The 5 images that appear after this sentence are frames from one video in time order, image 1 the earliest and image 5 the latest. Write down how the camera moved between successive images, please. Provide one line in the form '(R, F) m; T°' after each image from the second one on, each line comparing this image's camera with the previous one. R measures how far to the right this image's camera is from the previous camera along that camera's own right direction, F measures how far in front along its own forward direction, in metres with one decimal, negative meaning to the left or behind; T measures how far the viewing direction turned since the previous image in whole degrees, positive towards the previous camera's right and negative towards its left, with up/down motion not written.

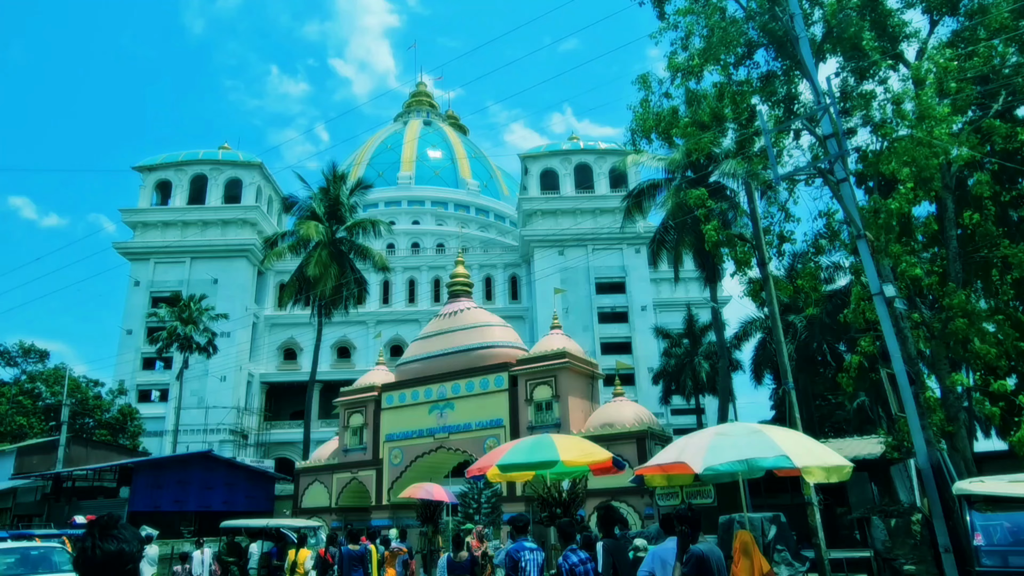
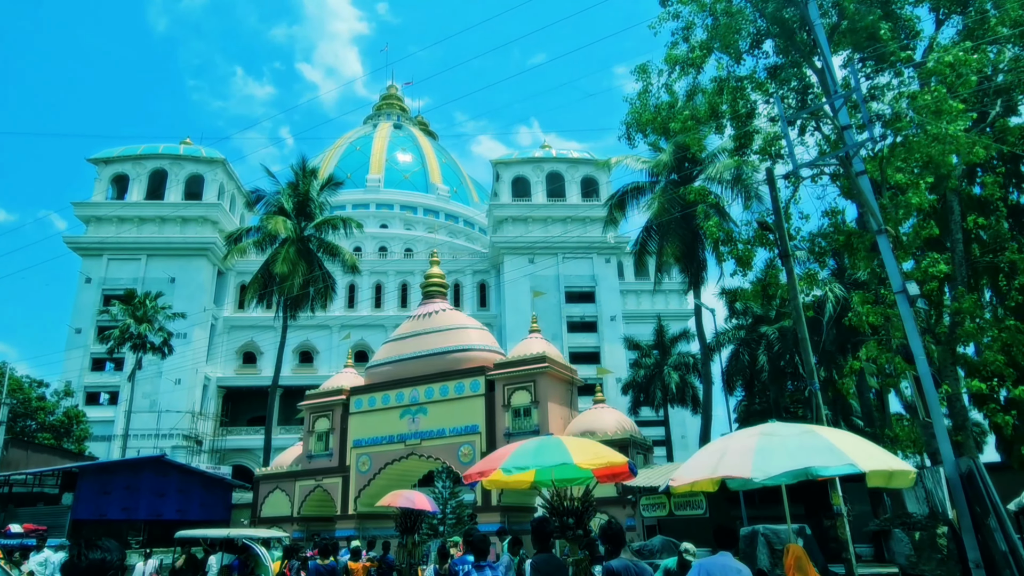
(-0.5, +0.8) m; +3°
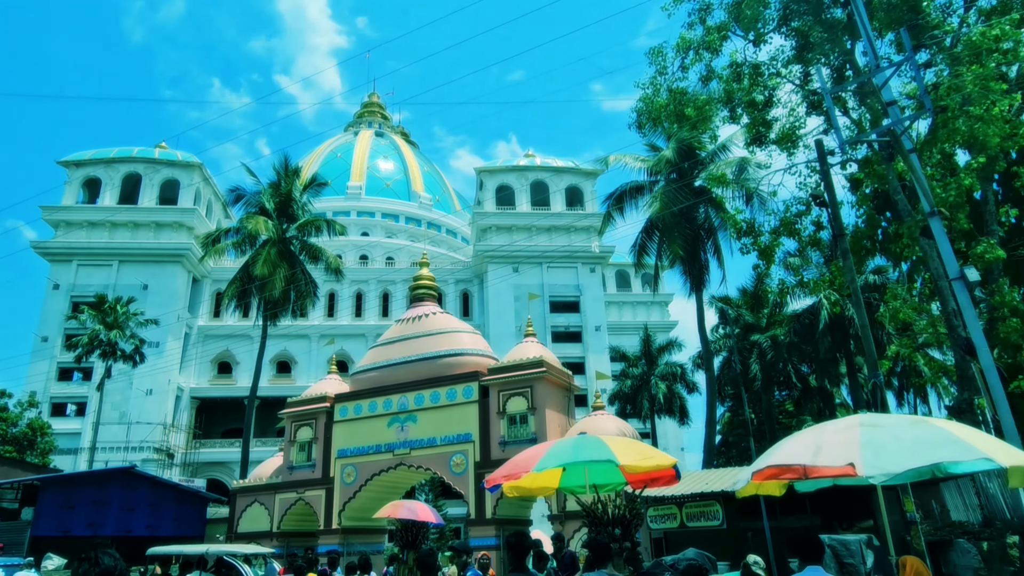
(-0.5, +0.9) m; +2°
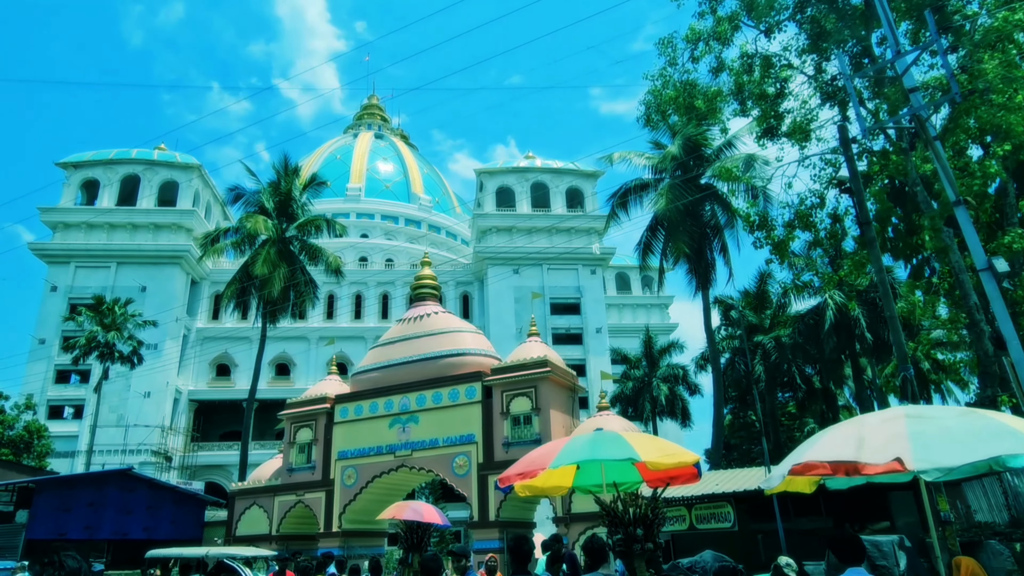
(-0.1, +0.3) m; 0°
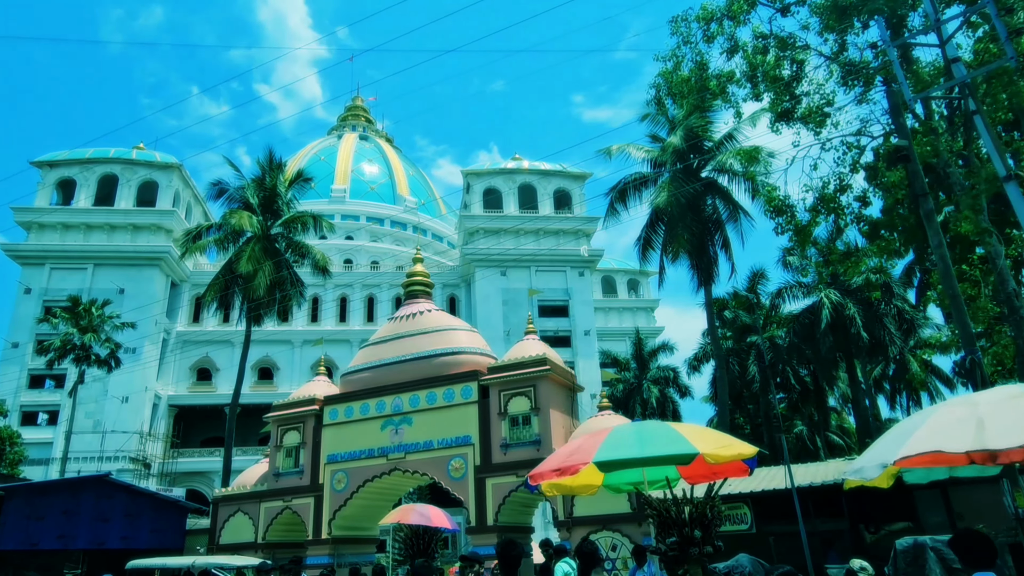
(-0.4, +0.7) m; +1°
